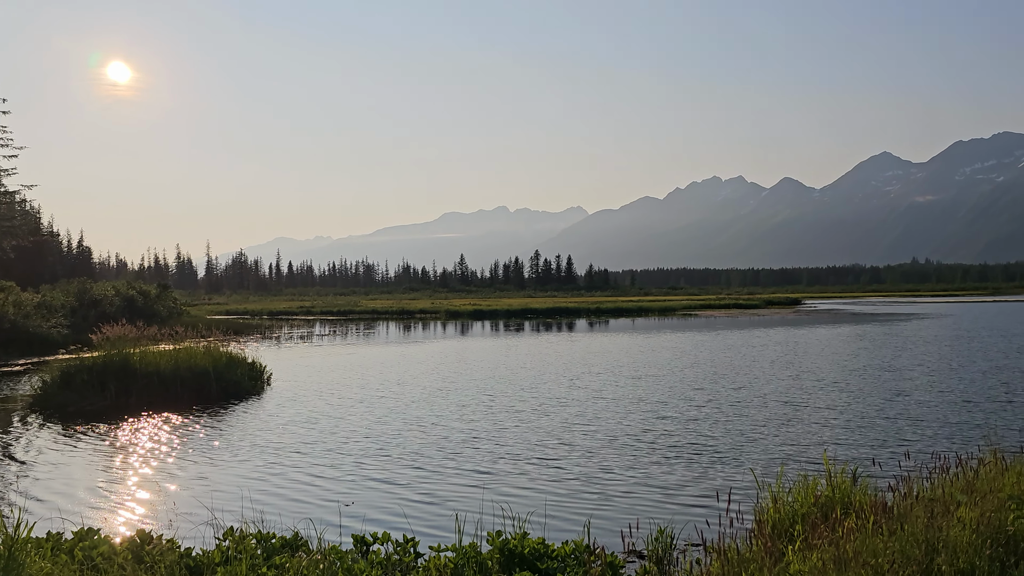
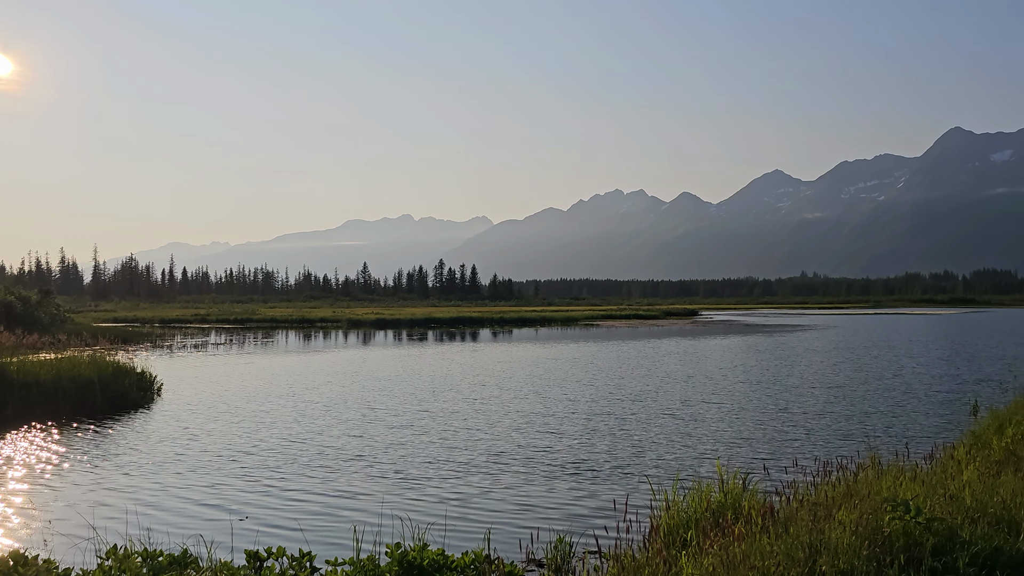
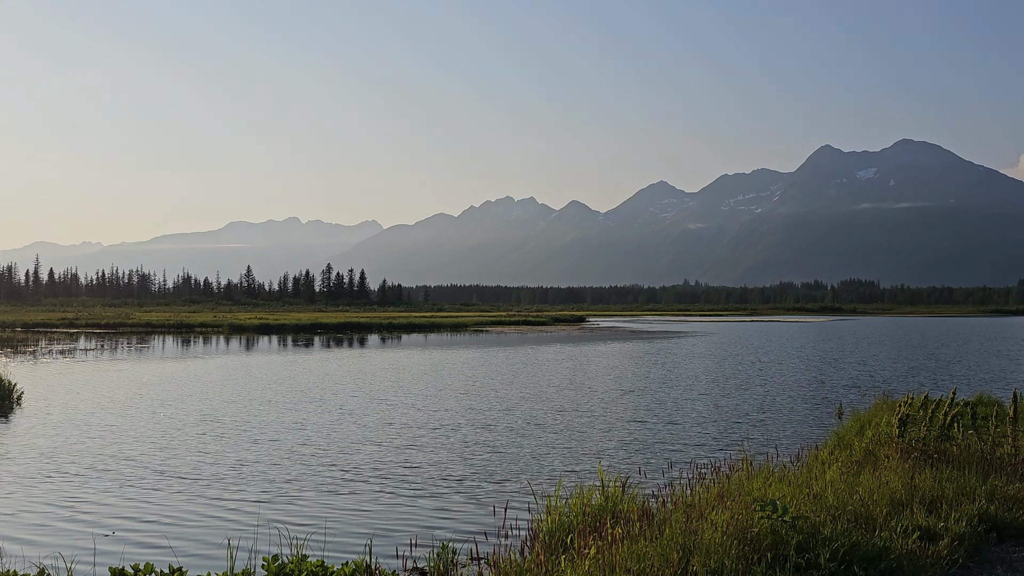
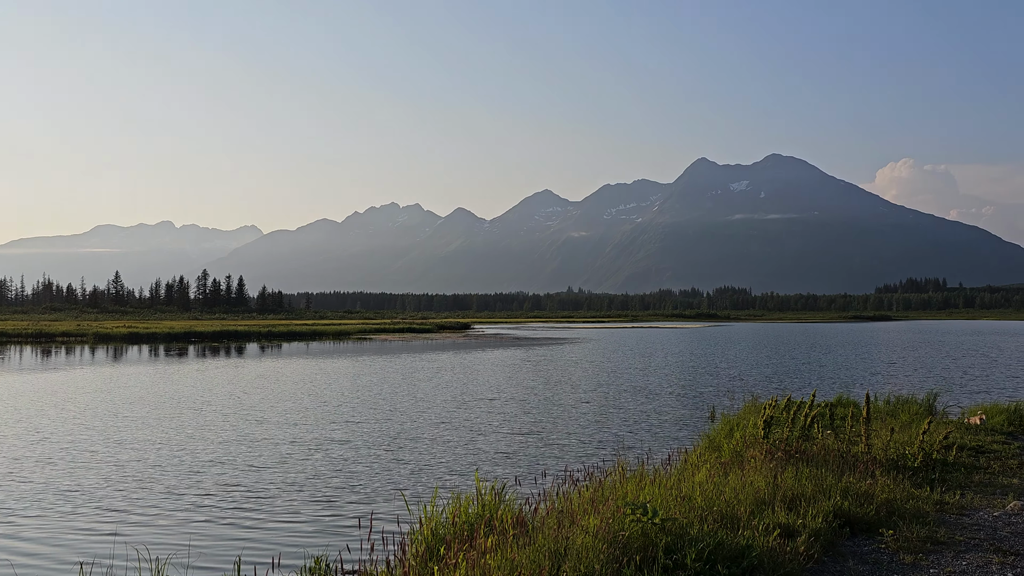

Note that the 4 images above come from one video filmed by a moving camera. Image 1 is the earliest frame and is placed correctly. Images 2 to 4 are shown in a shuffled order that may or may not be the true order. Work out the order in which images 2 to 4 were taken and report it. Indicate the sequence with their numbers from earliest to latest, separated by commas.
2, 3, 4
